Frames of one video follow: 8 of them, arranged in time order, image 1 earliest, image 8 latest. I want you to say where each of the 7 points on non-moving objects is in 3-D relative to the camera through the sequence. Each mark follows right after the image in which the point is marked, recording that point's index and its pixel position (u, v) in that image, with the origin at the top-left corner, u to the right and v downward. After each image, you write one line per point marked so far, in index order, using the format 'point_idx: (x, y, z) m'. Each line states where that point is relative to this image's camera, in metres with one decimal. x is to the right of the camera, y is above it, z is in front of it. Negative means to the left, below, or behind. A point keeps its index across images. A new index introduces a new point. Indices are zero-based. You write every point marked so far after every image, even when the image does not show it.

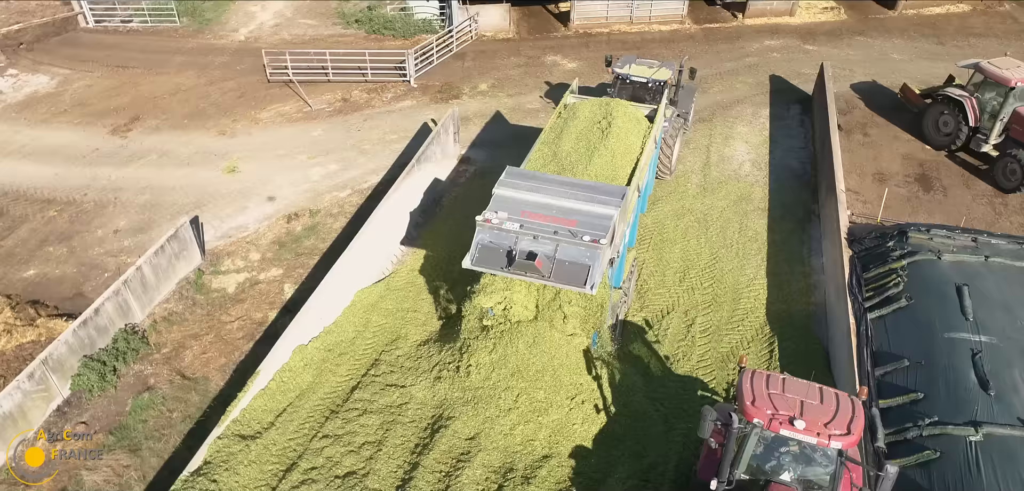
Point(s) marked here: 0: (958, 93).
0: (+7.7, +2.6, +12.6) m
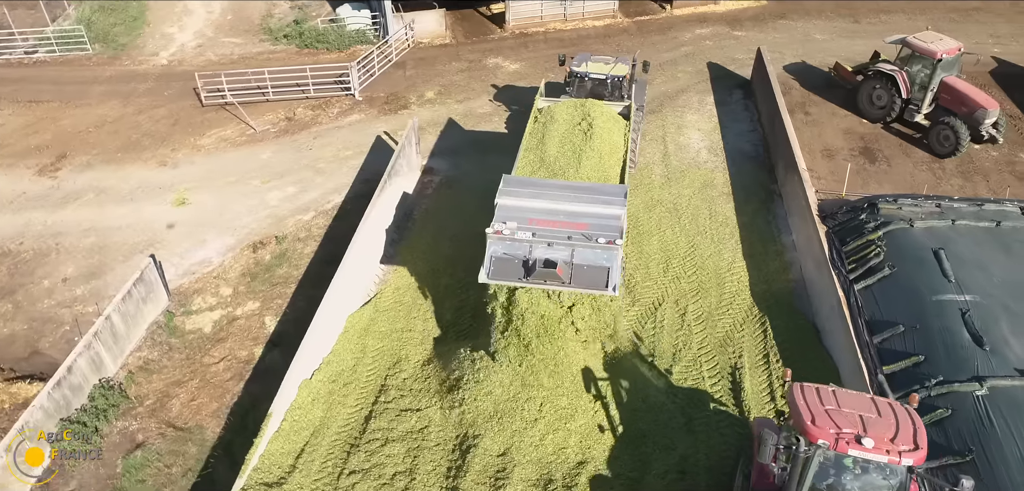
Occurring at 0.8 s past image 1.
0: (+6.9, +3.3, +13.3) m
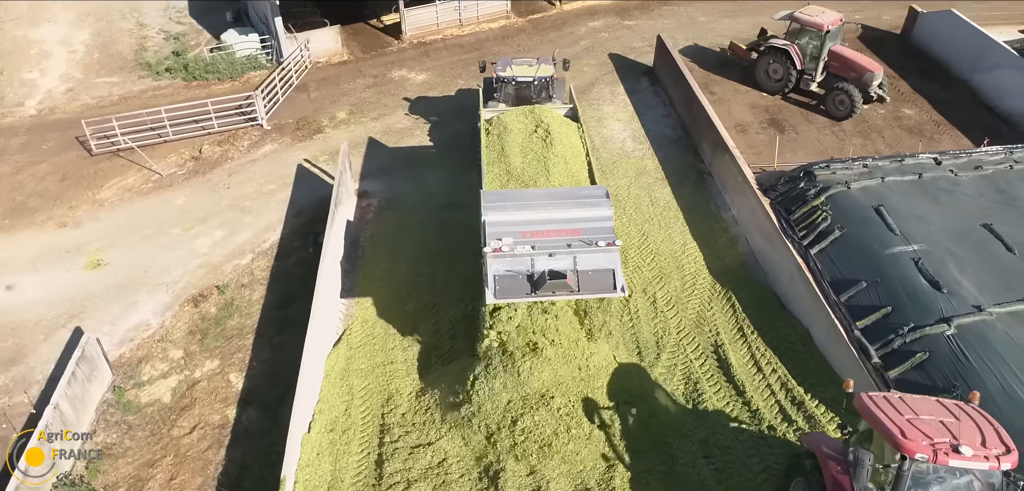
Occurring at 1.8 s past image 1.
0: (+5.3, +4.0, +14.2) m
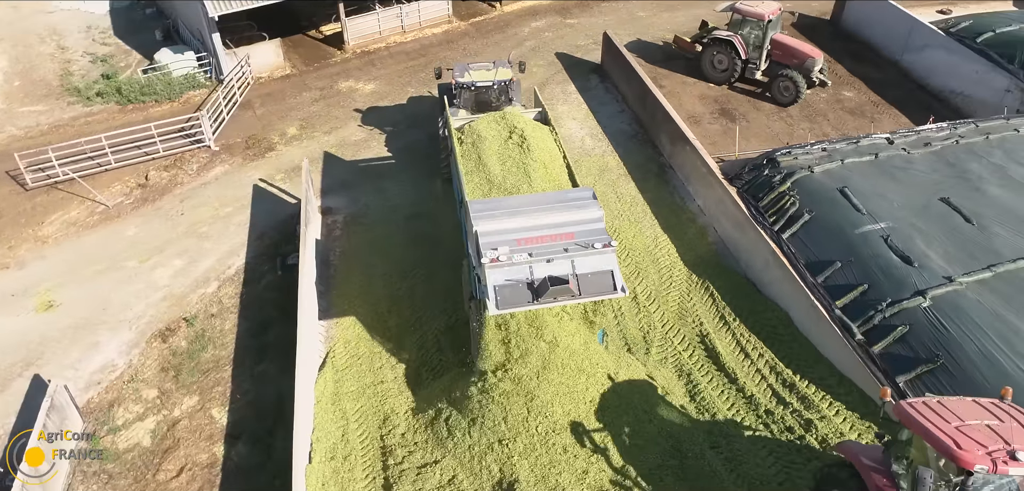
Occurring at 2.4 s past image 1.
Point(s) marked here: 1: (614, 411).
0: (+4.3, +4.3, +14.6) m
1: (+1.1, -1.8, +7.8) m
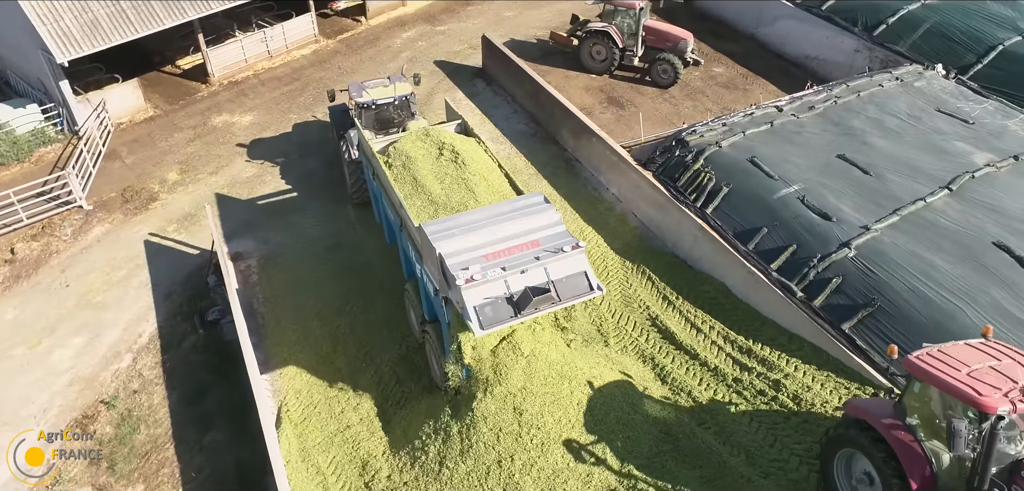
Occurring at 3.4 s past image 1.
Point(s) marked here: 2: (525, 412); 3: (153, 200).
0: (+1.8, +4.6, +15.0) m
1: (+1.0, -1.7, +7.8) m
2: (+0.1, -1.7, +7.5) m
3: (-6.1, +0.8, +12.3) m
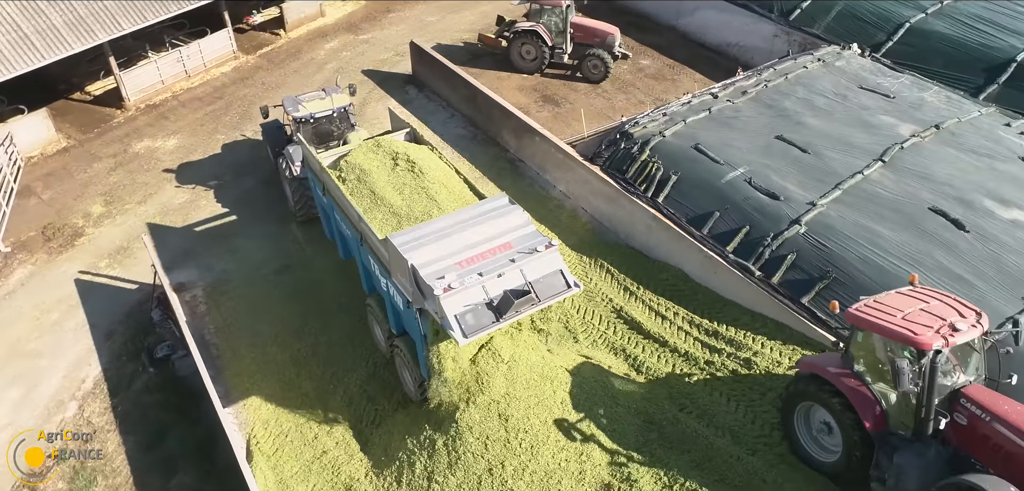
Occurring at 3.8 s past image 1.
0: (+0.3, +4.6, +15.1) m
1: (+0.8, -1.7, +7.8) m
2: (0.0, -1.8, +7.4) m
3: (-6.9, +0.2, +11.6) m
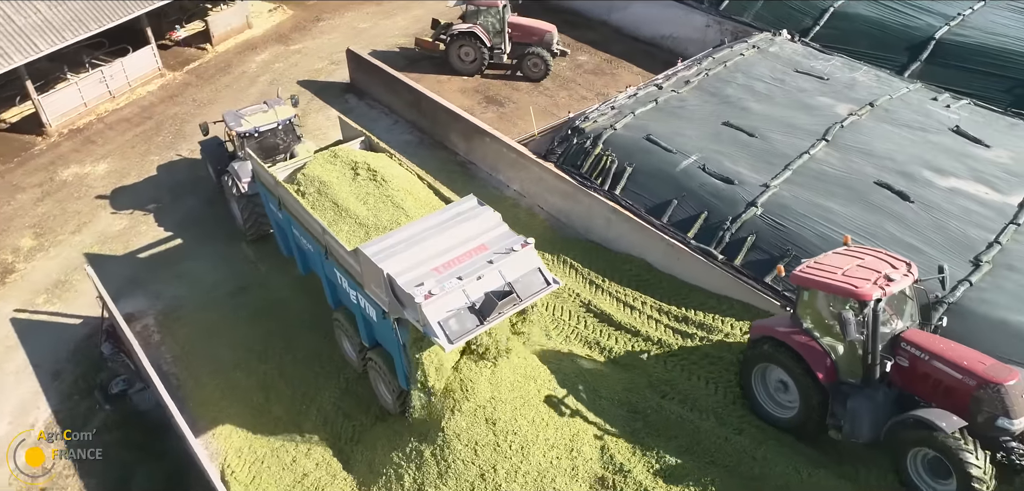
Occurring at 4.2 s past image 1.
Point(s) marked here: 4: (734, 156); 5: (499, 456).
0: (-1.0, +4.5, +15.0) m
1: (+0.6, -1.7, +7.8) m
2: (-0.1, -1.8, +7.3) m
3: (-7.5, -0.4, +10.8) m
4: (+3.2, +1.3, +10.4) m
5: (-0.1, -2.1, +7.2) m
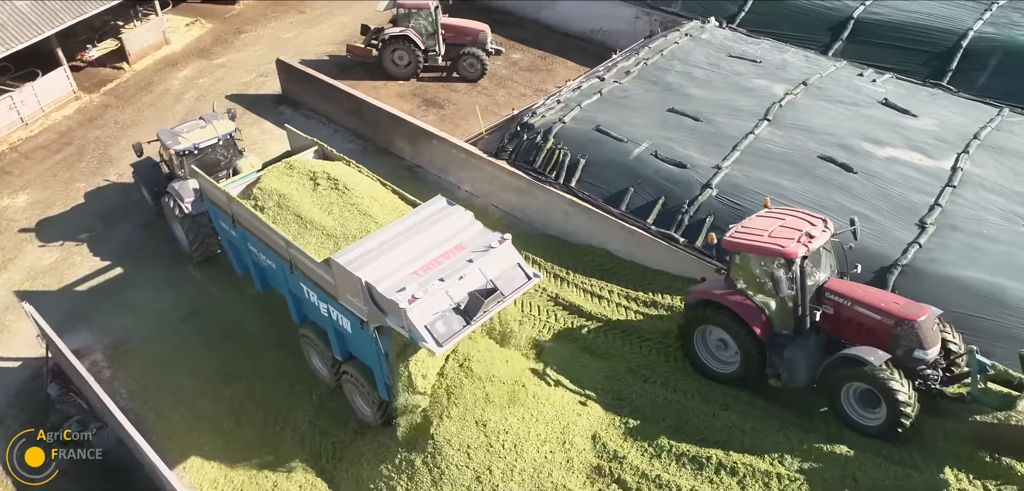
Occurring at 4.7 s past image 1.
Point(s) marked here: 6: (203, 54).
0: (-2.3, +4.4, +14.8) m
1: (+0.5, -1.6, +7.7) m
2: (-0.2, -1.7, +7.2) m
3: (-8.0, -1.0, +10.0) m
4: (+2.5, +1.5, +10.7) m
5: (-0.2, -2.1, +7.1) m
6: (-7.1, +4.4, +16.6) m
